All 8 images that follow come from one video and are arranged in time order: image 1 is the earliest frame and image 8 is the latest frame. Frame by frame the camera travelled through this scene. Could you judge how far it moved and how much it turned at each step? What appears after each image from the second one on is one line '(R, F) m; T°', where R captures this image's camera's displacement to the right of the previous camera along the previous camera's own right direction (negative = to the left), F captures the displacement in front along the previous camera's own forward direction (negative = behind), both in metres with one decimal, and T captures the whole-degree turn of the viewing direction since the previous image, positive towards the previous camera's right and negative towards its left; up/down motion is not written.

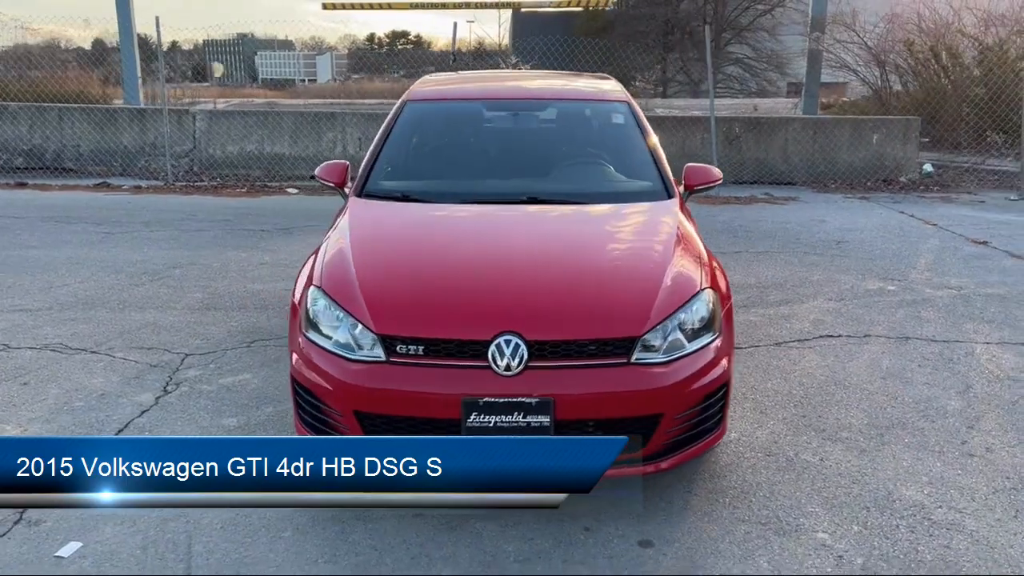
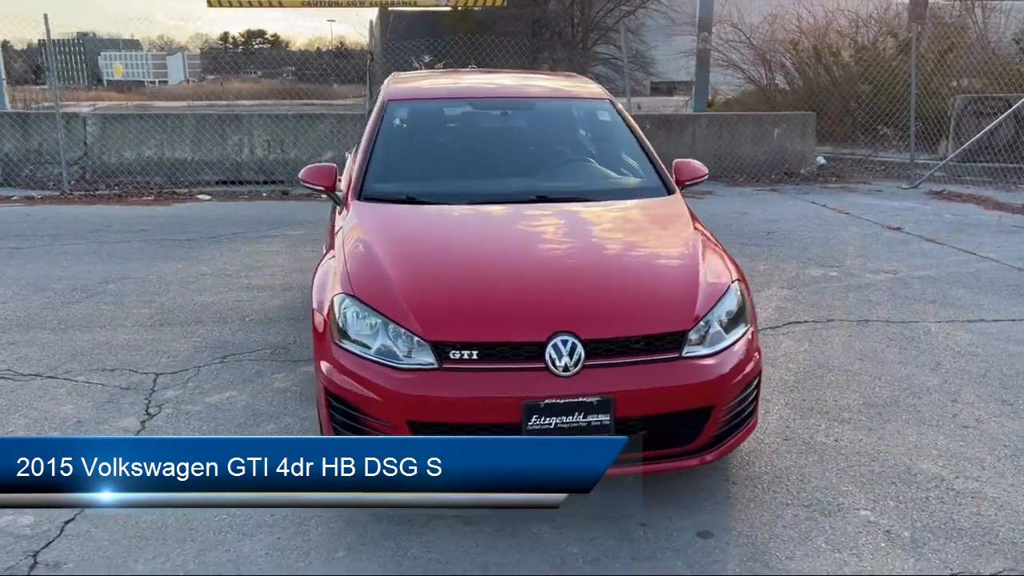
(-0.7, +0.1) m; +8°
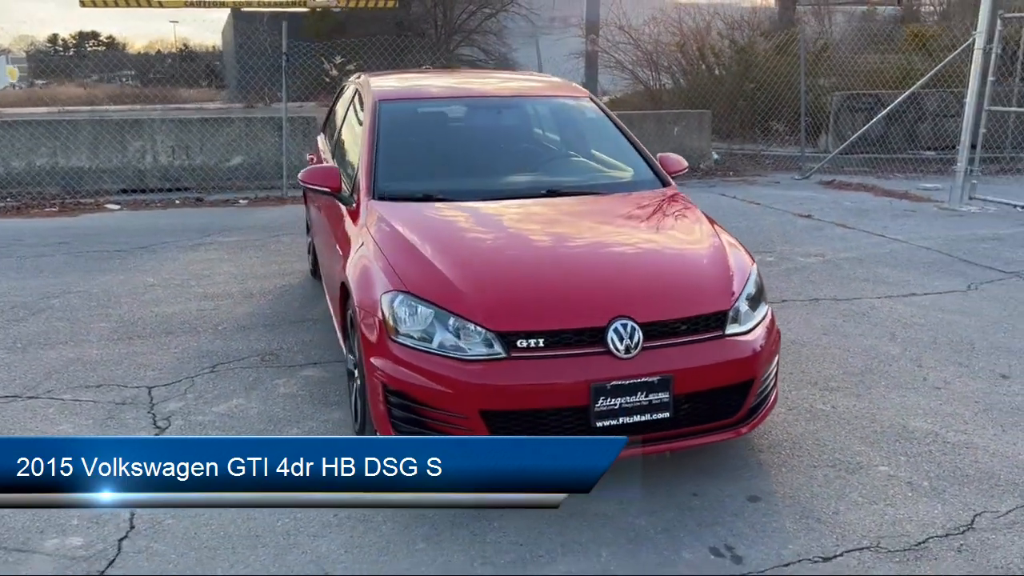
(-0.8, -0.1) m; +9°
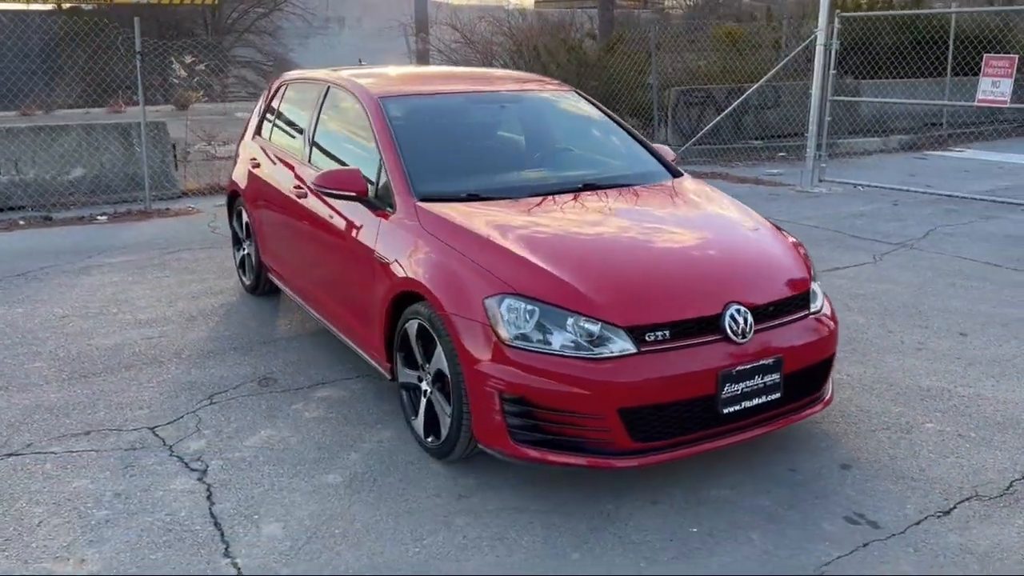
(-1.3, +0.3) m; +14°
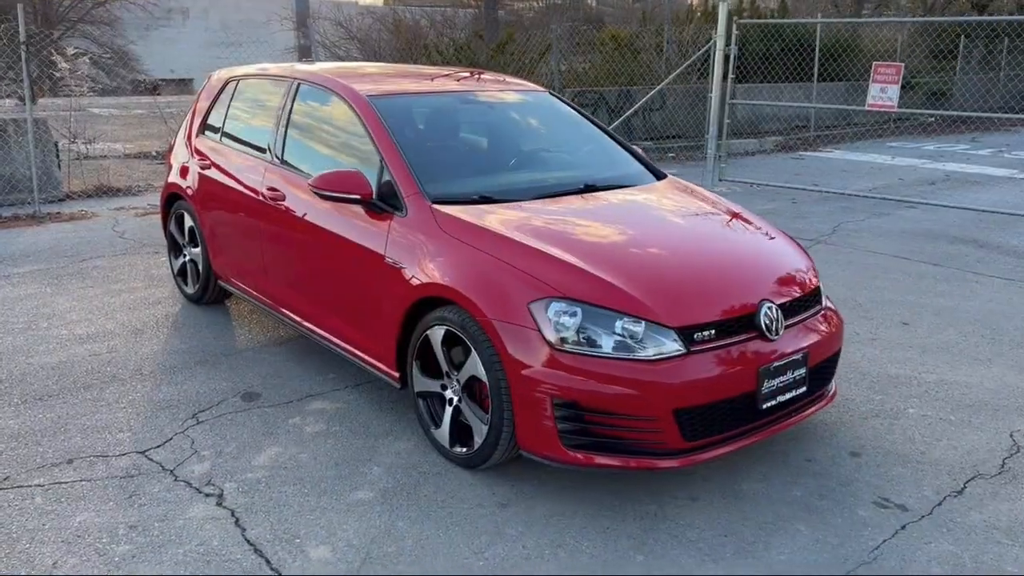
(-0.7, +0.1) m; +9°
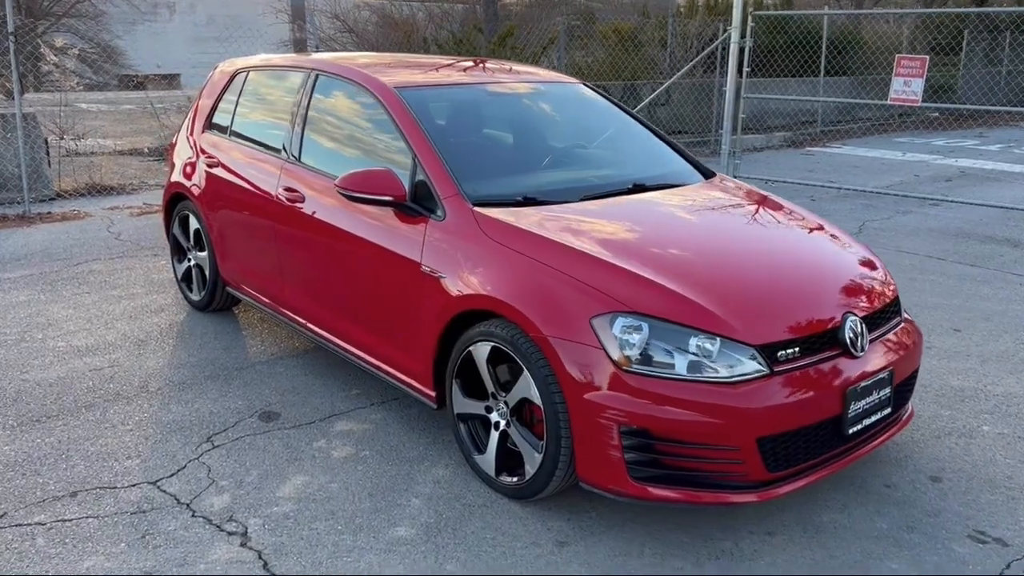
(-0.2, +0.4) m; +1°
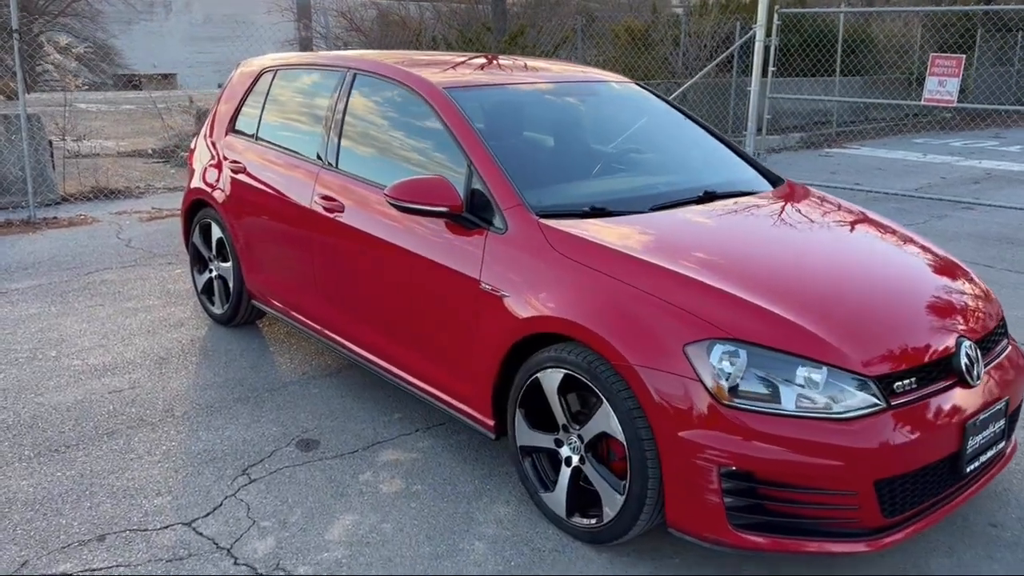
(-0.3, +0.3) m; 0°
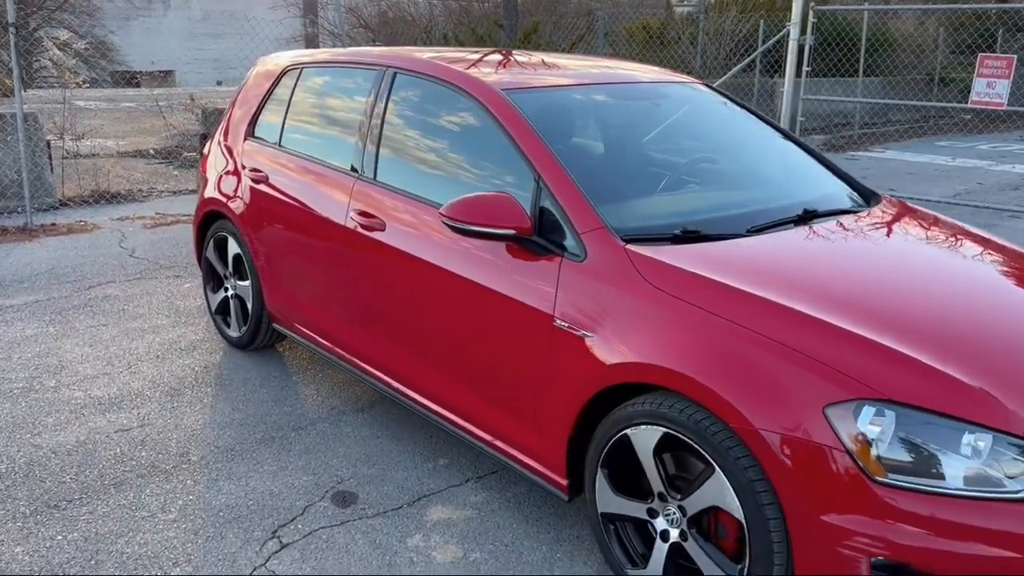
(-0.3, +0.5) m; 0°
